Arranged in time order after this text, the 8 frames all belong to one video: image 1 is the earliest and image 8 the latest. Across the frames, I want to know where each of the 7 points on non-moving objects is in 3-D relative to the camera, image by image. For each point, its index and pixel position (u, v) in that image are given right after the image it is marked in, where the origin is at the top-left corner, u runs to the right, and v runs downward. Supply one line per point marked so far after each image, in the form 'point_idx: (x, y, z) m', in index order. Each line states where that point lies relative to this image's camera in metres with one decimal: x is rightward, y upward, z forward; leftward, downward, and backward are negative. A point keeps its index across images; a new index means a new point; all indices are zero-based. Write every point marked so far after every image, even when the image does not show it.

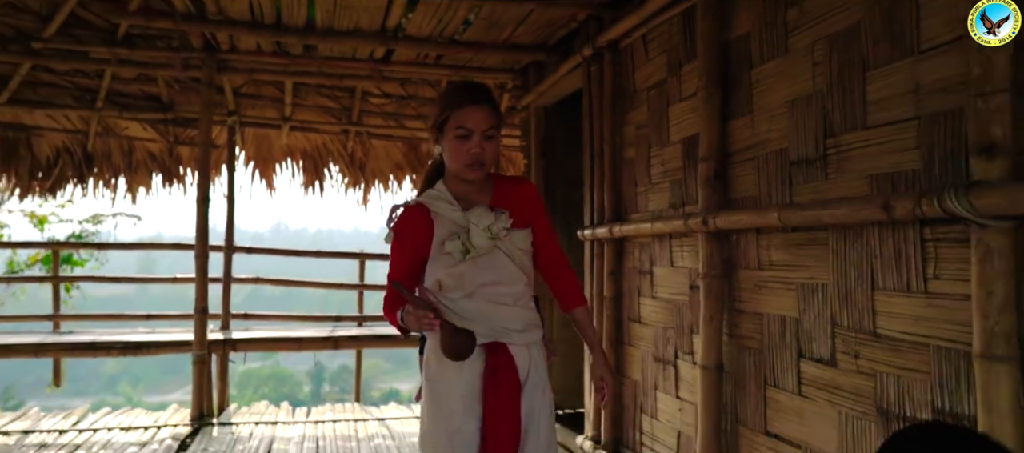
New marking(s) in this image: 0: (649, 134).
0: (+0.6, +0.4, +3.0) m
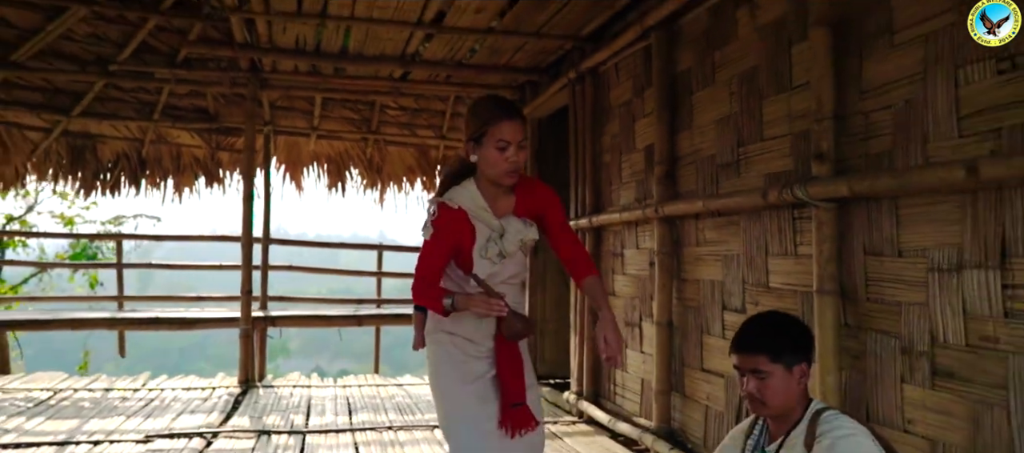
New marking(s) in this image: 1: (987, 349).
0: (+0.6, +0.4, +3.7) m
1: (+1.1, -0.3, +1.6) m
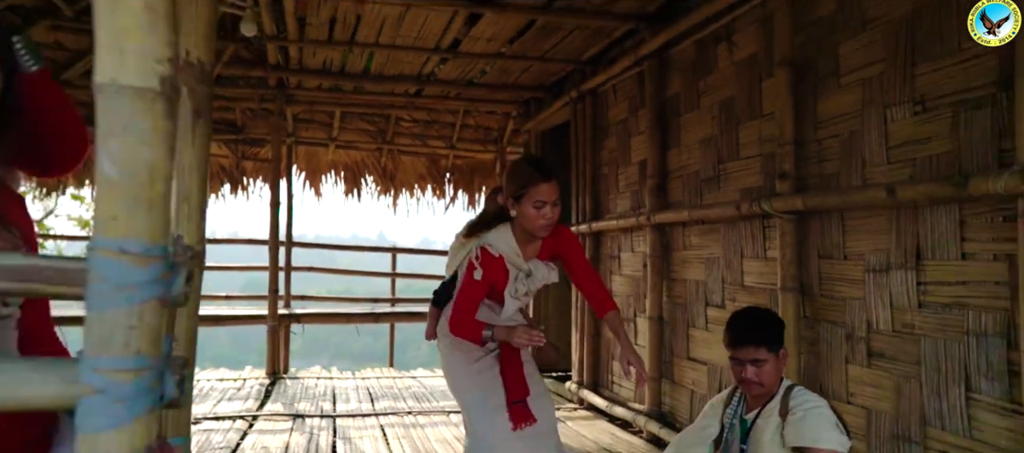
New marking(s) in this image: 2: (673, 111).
0: (+0.6, +0.4, +4.1) m
1: (+1.1, -0.3, +2.0) m
2: (+0.8, +0.6, +3.5) m
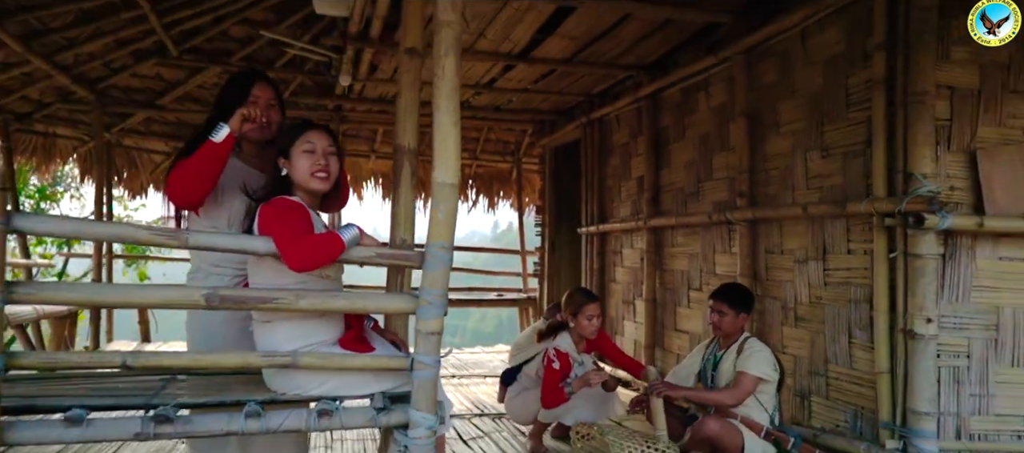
0: (+0.8, +0.4, +5.2) m
1: (+1.3, -0.3, +3.0) m
2: (+1.0, +0.6, +4.5) m
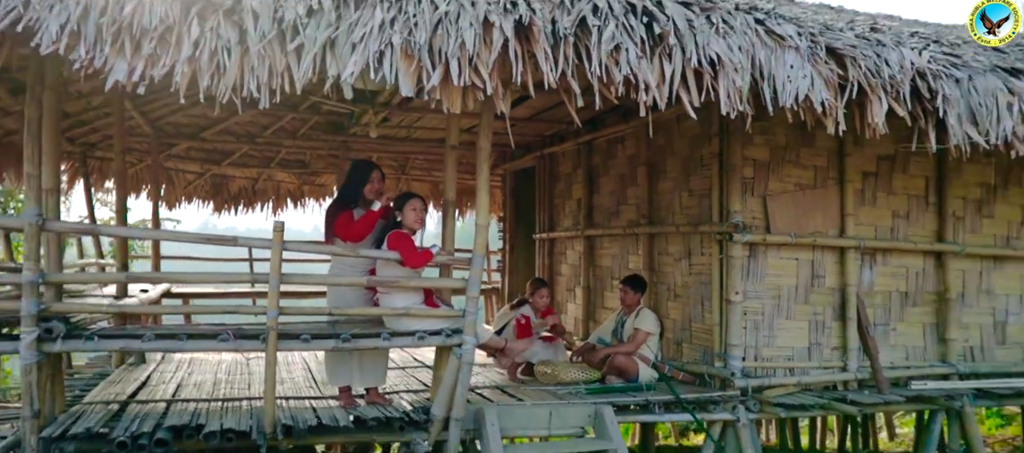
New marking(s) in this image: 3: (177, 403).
0: (+0.5, +0.3, +7.0) m
1: (+1.2, -0.4, +4.9) m
2: (+0.8, +0.5, +6.4) m
3: (-1.7, -0.9, +3.6) m
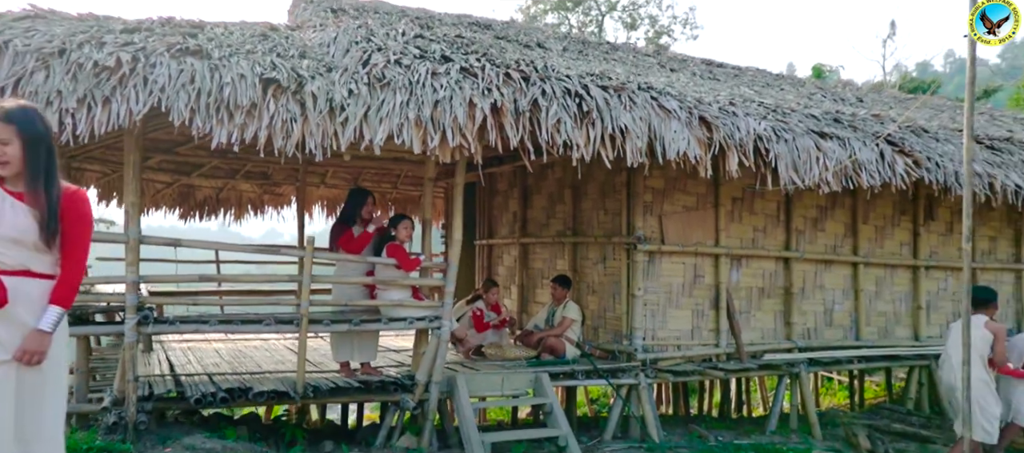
0: (-0.1, +0.2, +8.3) m
1: (+0.8, -0.5, +6.4) m
2: (+0.2, +0.4, +7.7) m
3: (-2.0, -1.0, +4.7) m
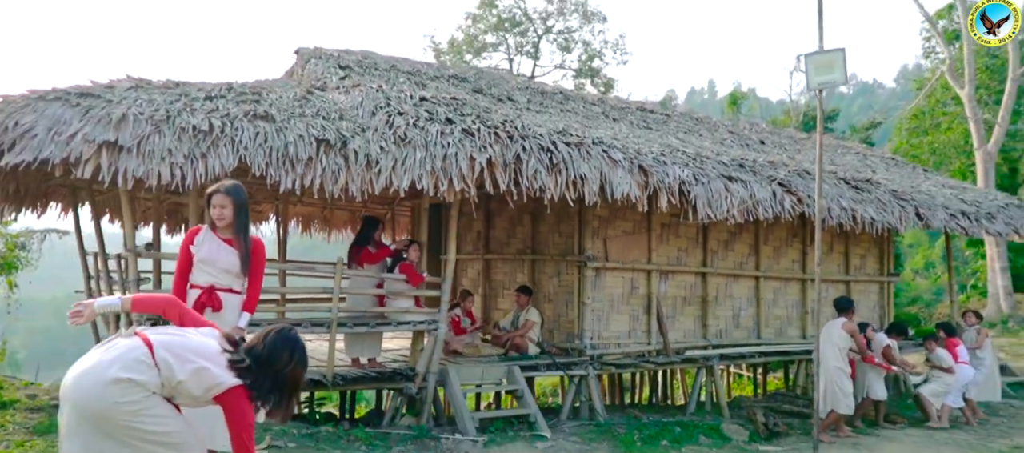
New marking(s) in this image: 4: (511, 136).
0: (-0.6, 0.0, +9.6) m
1: (+0.5, -0.7, +7.7) m
2: (-0.3, +0.2, +9.0) m
3: (-2.1, -1.2, +5.7) m
4: (0.0, +0.7, +5.6) m
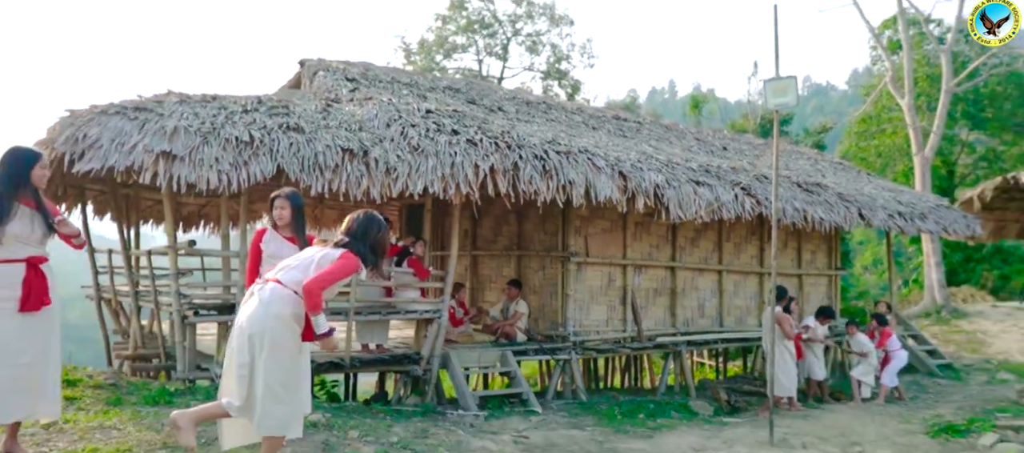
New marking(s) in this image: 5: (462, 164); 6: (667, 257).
0: (-0.9, 0.0, +10.3) m
1: (+0.3, -0.7, +8.4) m
2: (-0.5, +0.2, +9.7) m
3: (-2.1, -1.2, +6.3) m
4: (0.0, +0.7, +6.3) m
5: (-0.4, +0.5, +5.9) m
6: (+1.9, -0.4, +8.7) m
